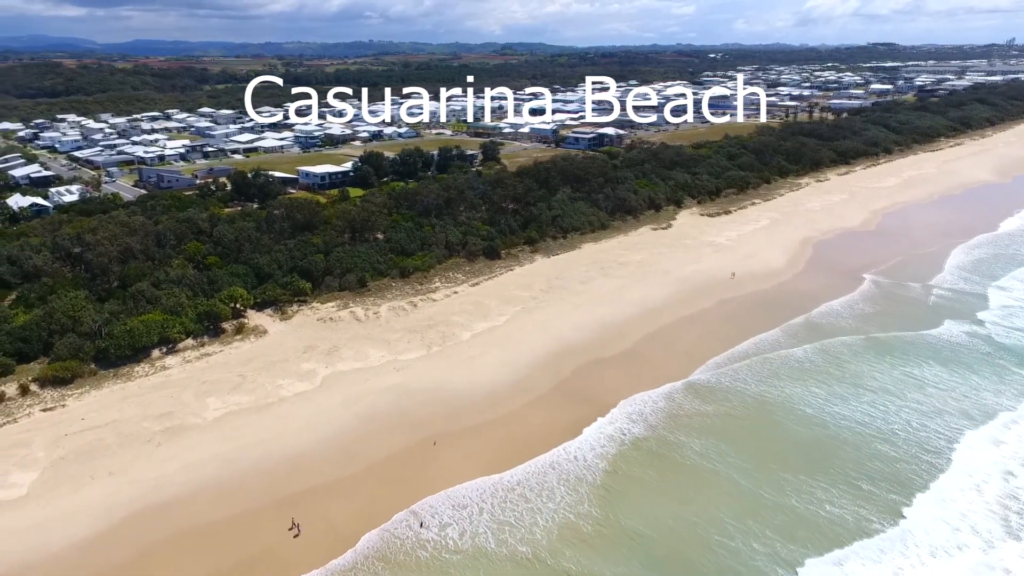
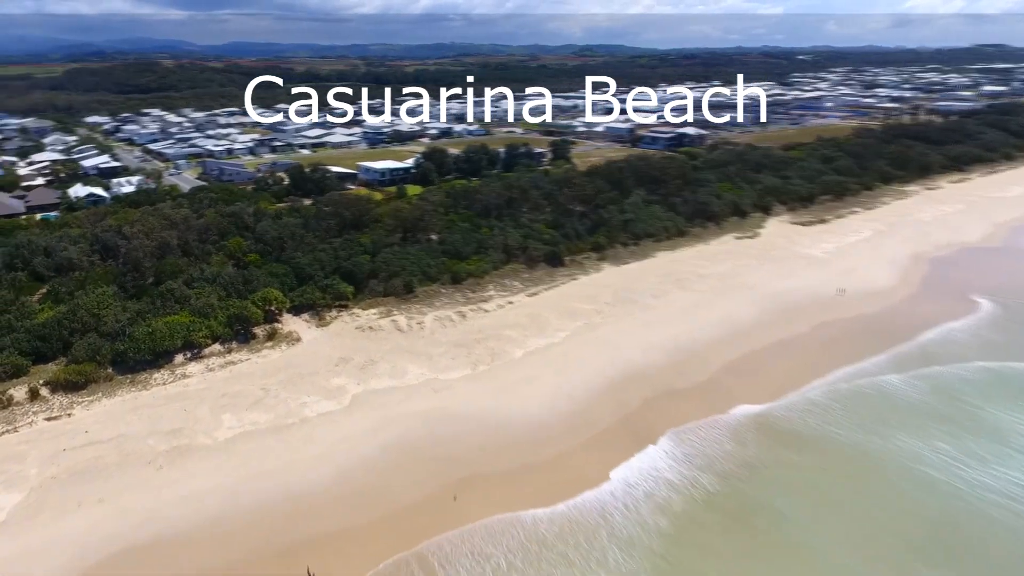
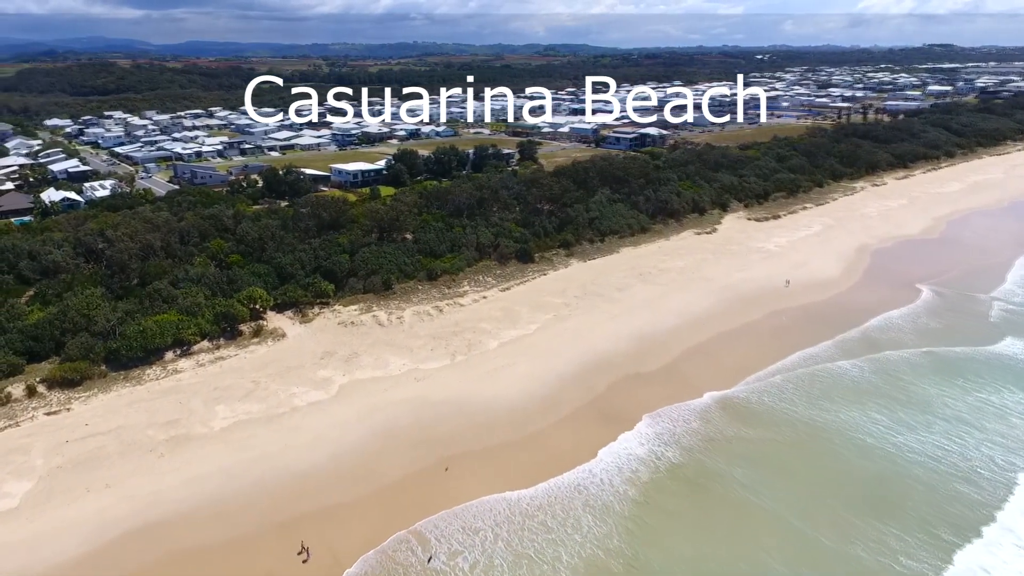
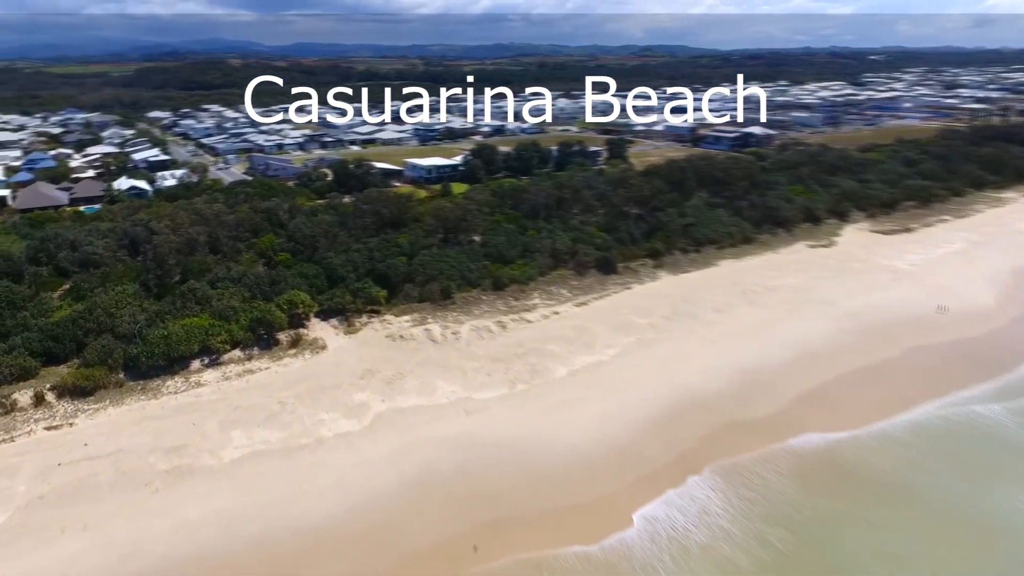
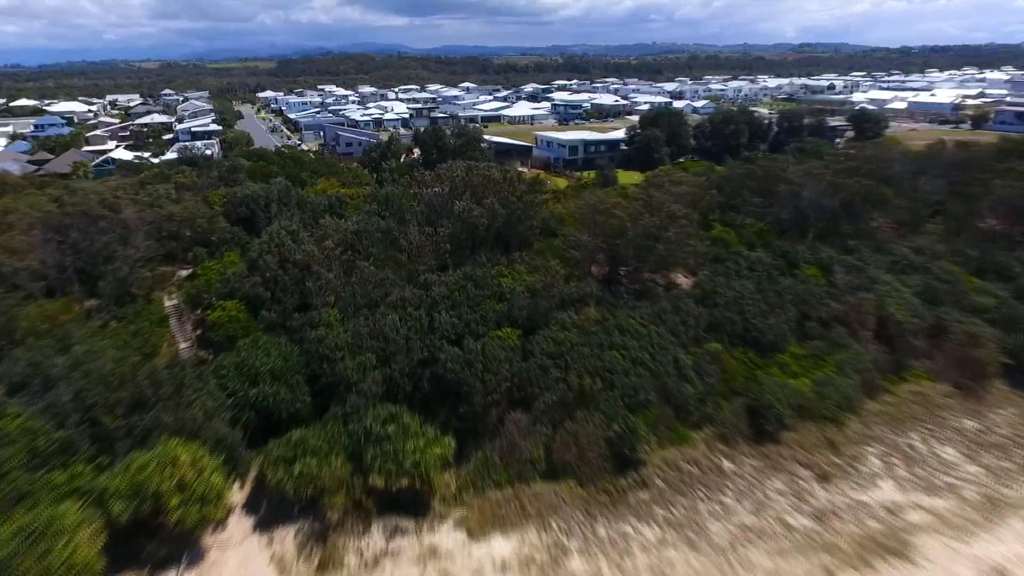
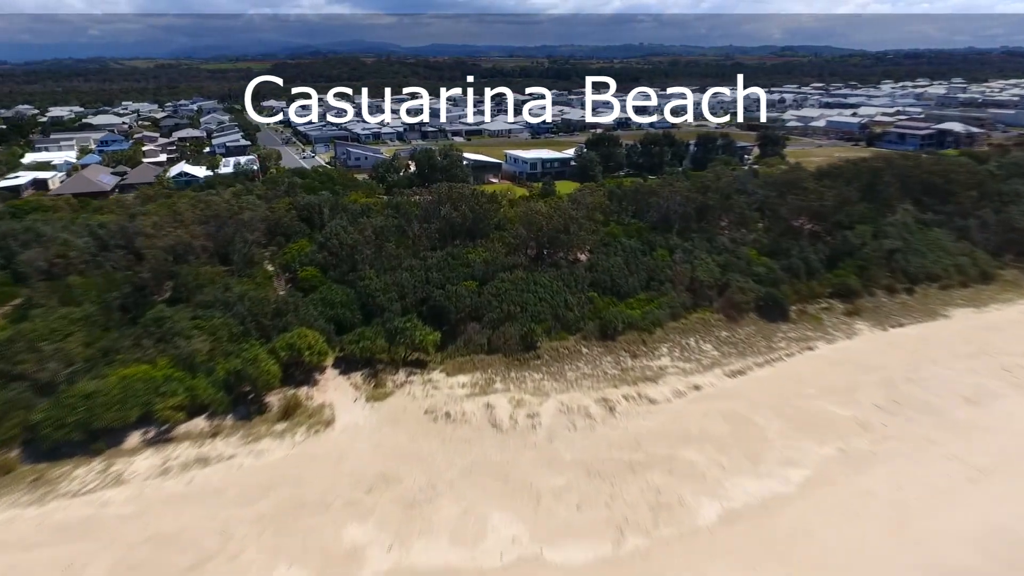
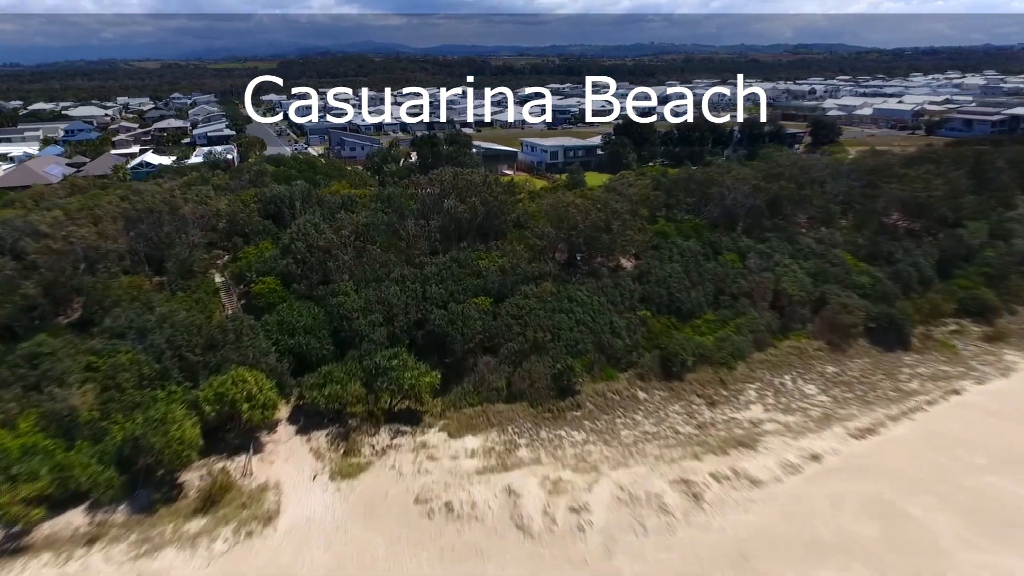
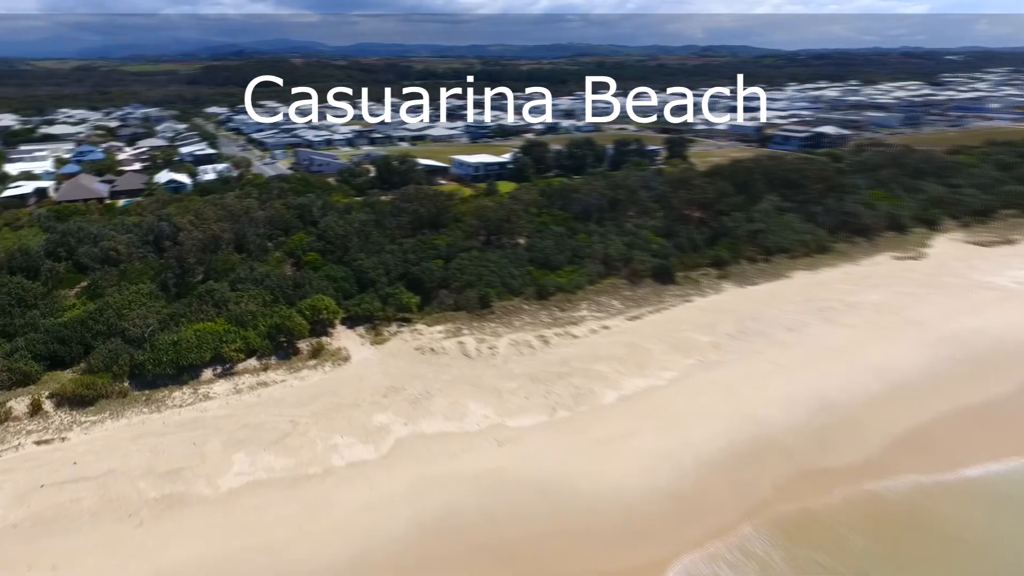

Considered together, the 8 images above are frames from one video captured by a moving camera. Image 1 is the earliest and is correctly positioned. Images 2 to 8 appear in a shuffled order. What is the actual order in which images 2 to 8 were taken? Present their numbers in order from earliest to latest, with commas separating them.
3, 2, 4, 8, 6, 7, 5
